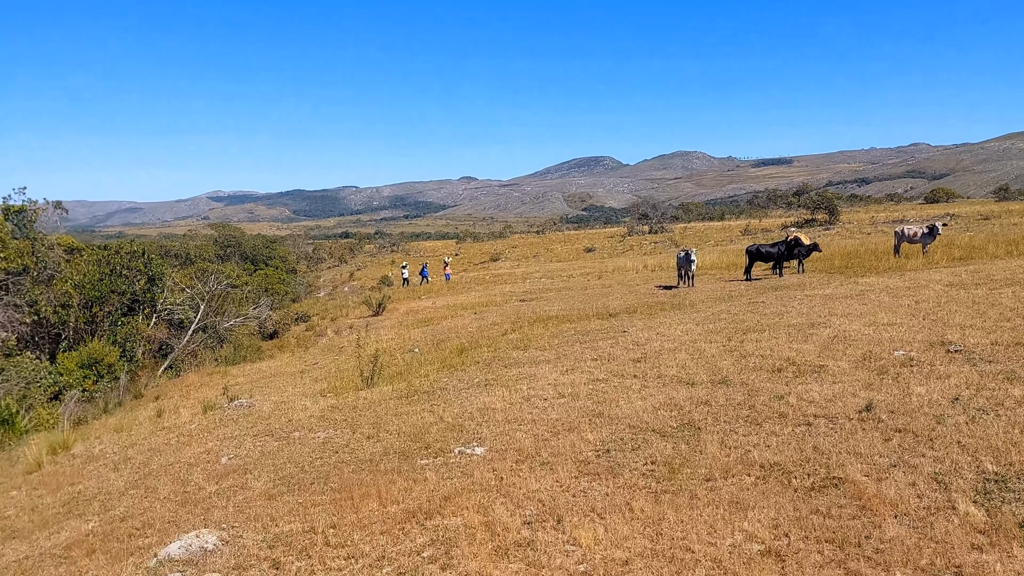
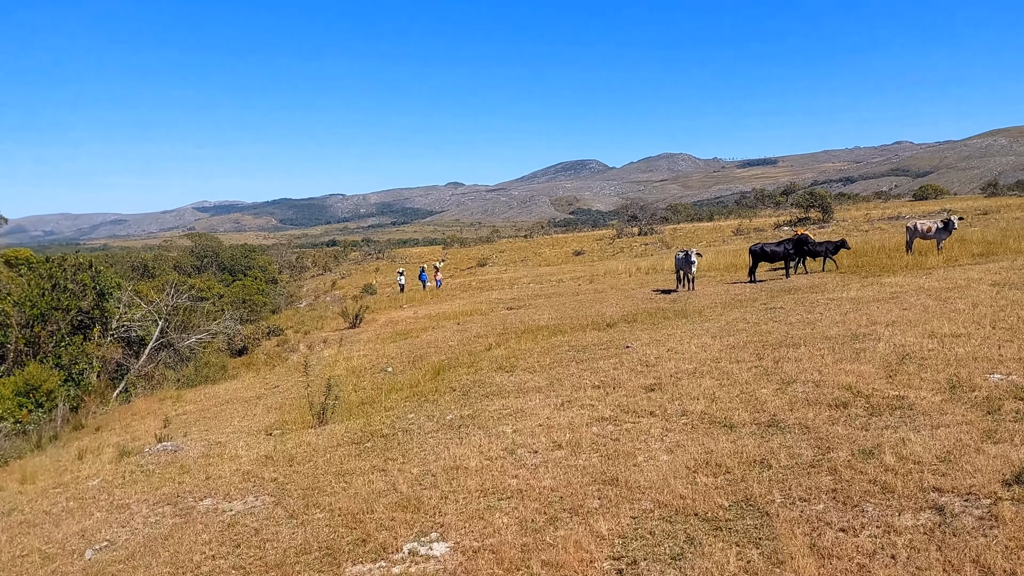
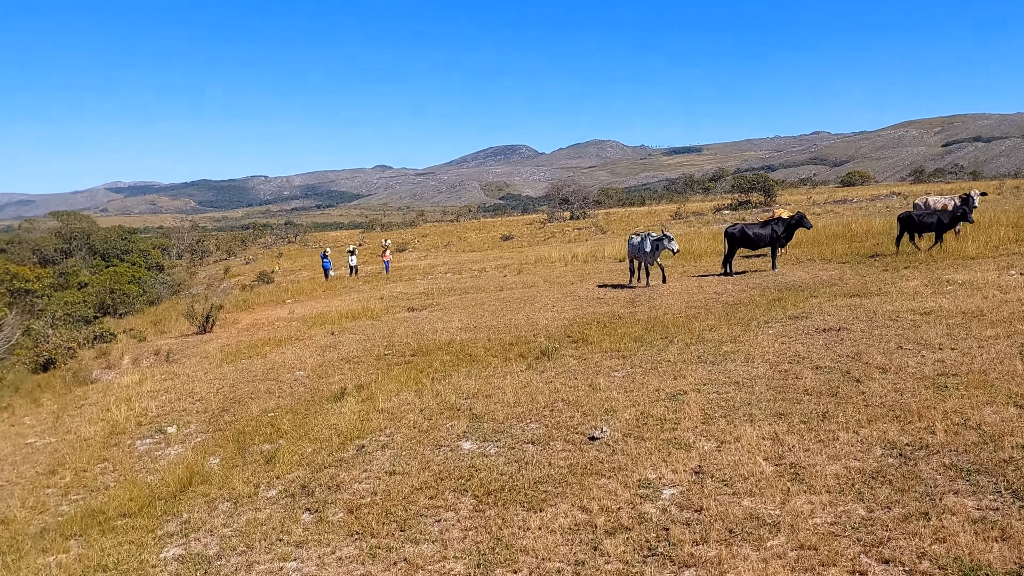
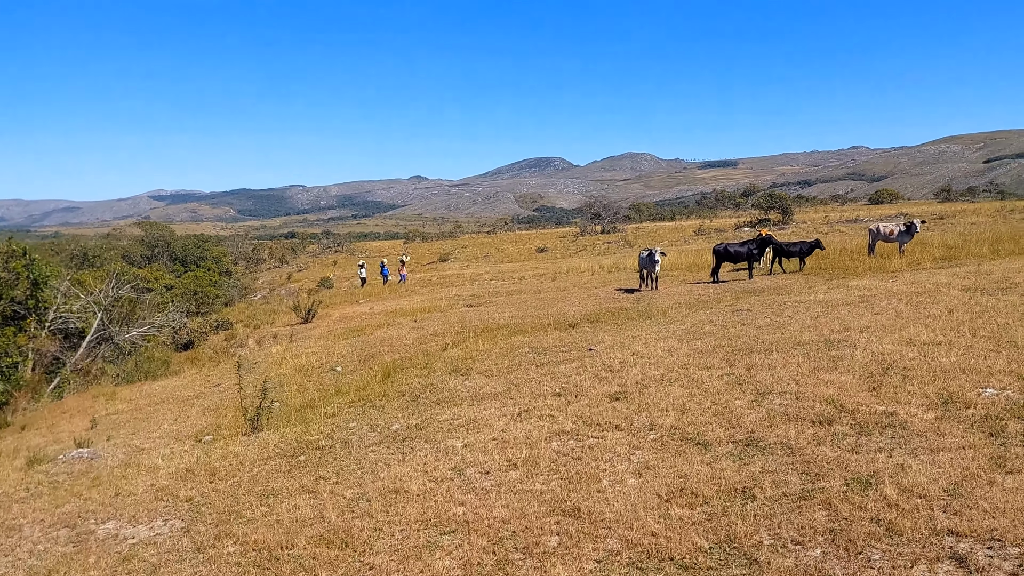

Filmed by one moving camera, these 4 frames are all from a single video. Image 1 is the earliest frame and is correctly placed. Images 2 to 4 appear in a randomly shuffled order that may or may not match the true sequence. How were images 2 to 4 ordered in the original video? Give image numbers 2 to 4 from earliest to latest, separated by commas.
2, 4, 3
